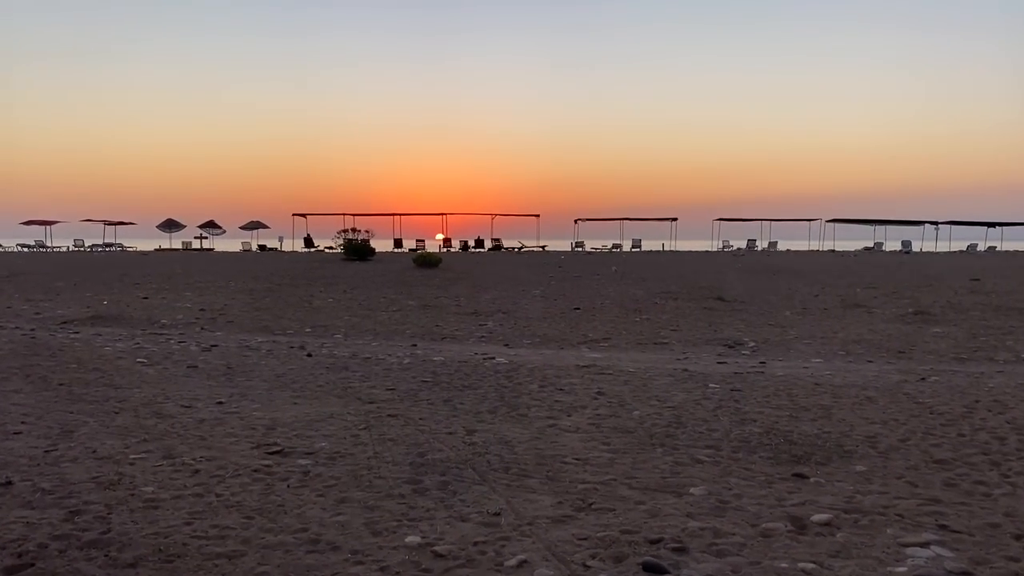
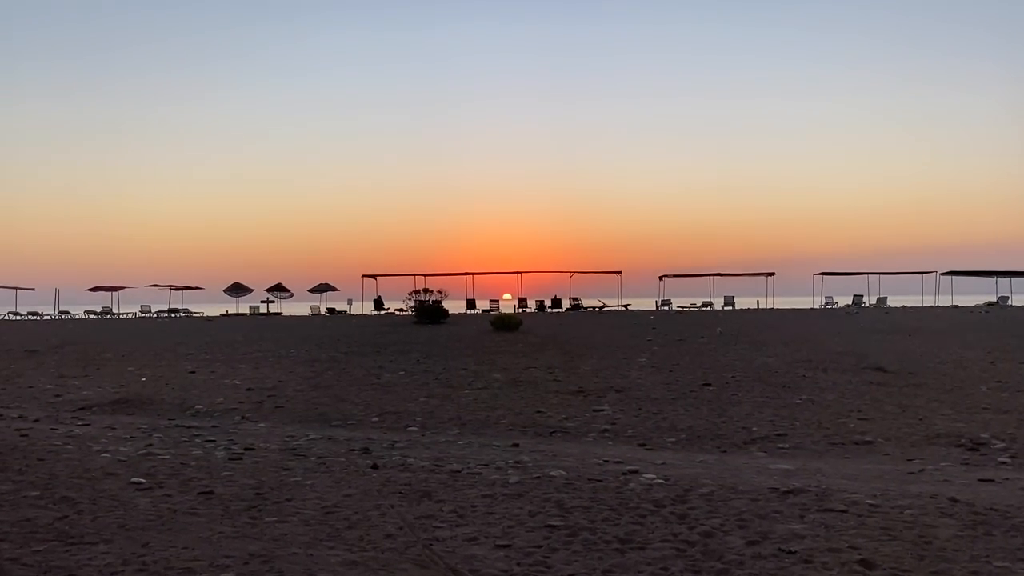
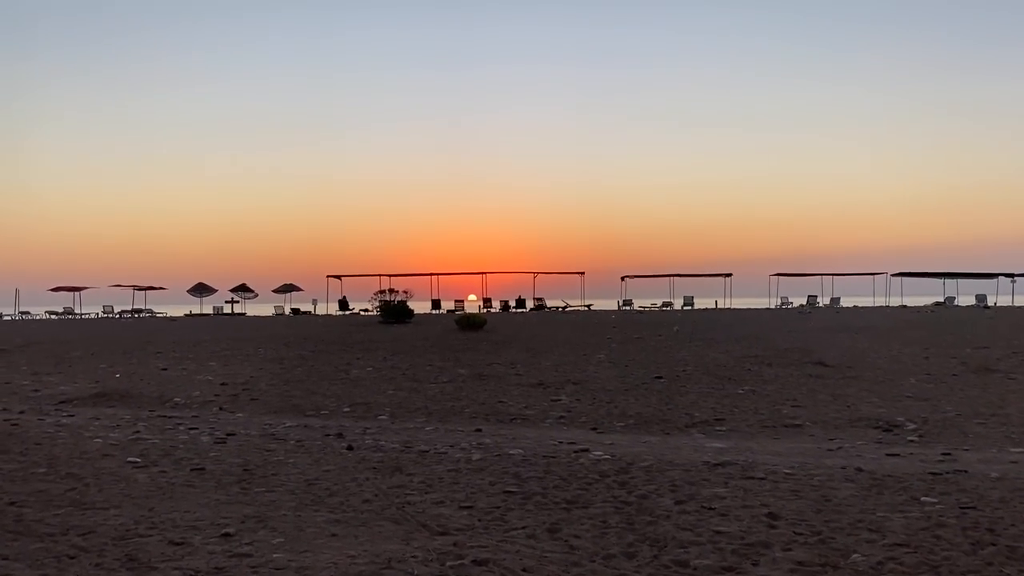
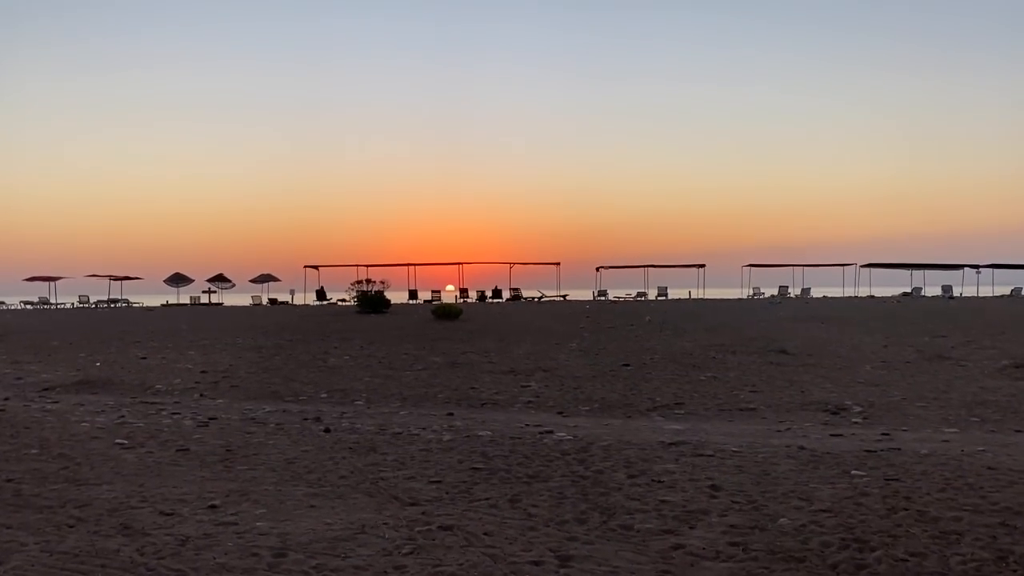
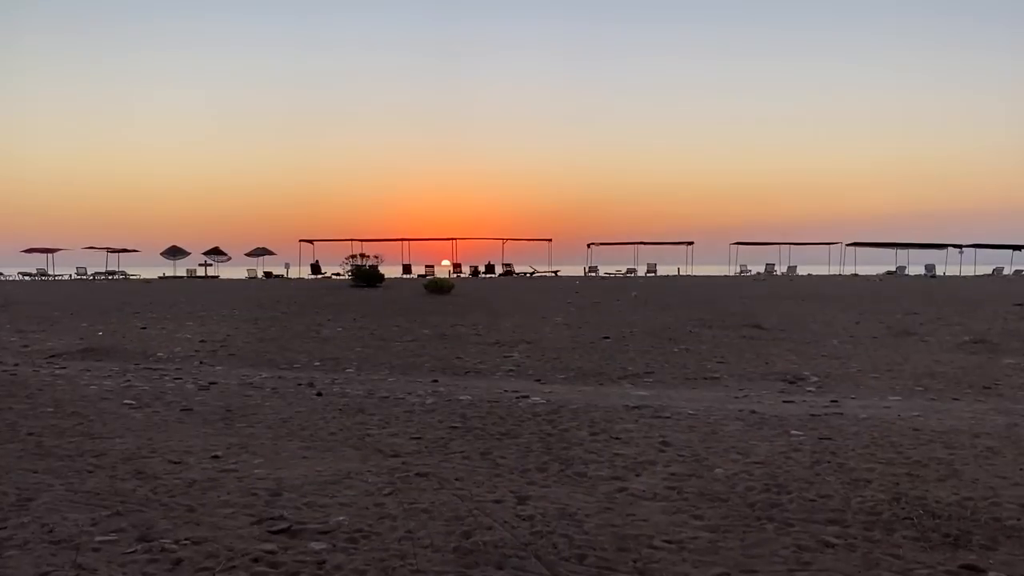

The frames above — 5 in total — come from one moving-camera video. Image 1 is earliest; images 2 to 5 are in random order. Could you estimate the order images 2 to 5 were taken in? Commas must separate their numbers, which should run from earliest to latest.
5, 4, 3, 2
